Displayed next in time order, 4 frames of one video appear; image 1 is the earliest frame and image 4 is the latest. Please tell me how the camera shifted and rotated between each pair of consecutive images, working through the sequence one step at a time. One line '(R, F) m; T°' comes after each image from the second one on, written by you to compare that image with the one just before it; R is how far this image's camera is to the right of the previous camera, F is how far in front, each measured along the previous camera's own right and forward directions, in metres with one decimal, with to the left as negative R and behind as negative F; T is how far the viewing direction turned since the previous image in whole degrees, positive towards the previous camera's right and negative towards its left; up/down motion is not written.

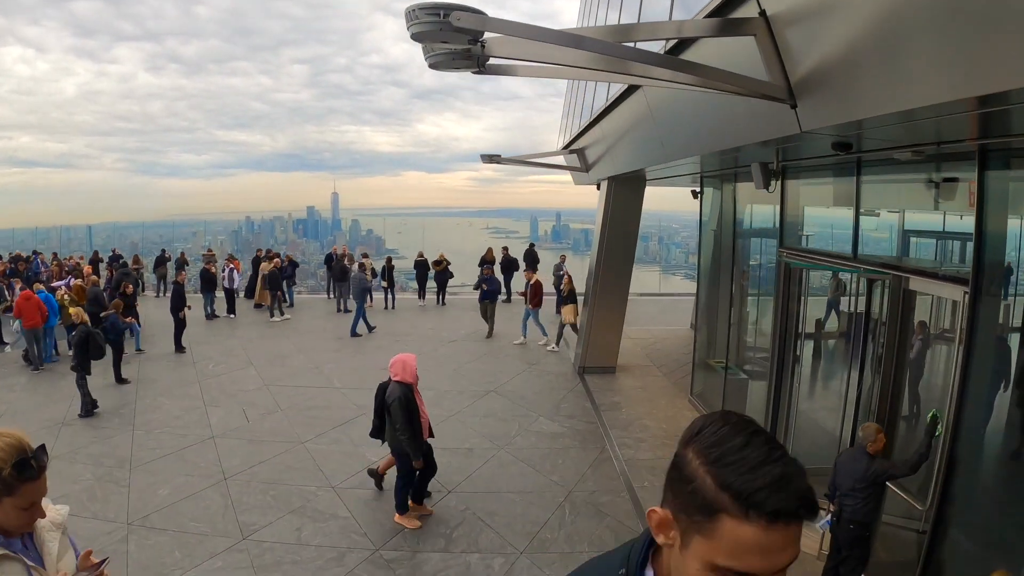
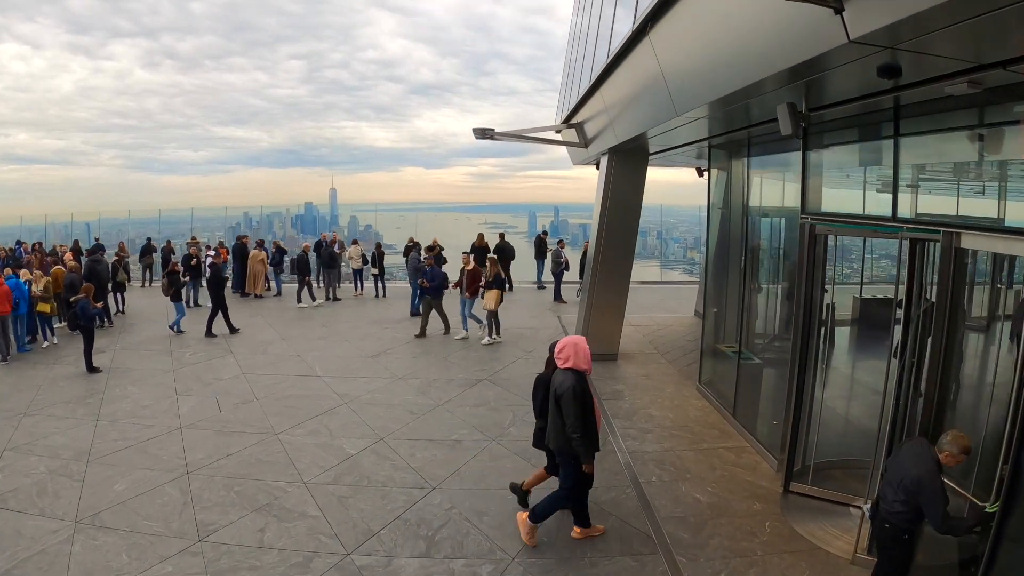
(0.0, +0.7) m; 0°
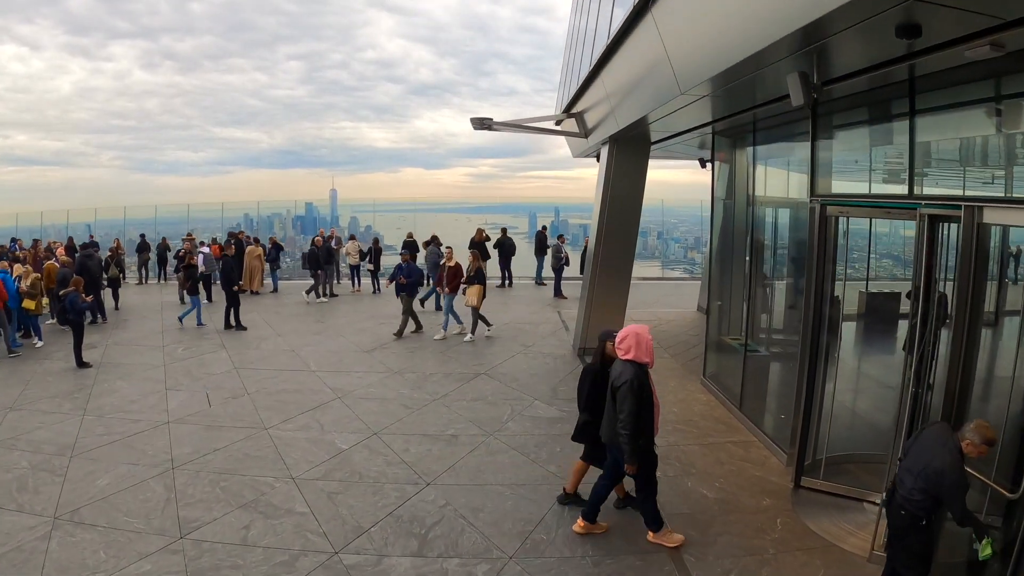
(0.0, +0.3) m; 0°
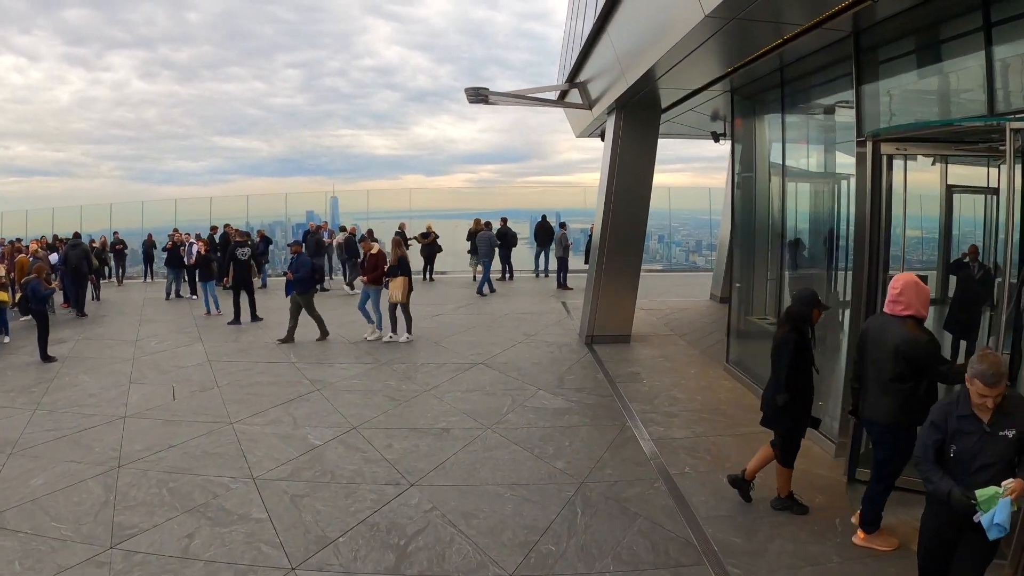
(0.0, +0.9) m; 0°
